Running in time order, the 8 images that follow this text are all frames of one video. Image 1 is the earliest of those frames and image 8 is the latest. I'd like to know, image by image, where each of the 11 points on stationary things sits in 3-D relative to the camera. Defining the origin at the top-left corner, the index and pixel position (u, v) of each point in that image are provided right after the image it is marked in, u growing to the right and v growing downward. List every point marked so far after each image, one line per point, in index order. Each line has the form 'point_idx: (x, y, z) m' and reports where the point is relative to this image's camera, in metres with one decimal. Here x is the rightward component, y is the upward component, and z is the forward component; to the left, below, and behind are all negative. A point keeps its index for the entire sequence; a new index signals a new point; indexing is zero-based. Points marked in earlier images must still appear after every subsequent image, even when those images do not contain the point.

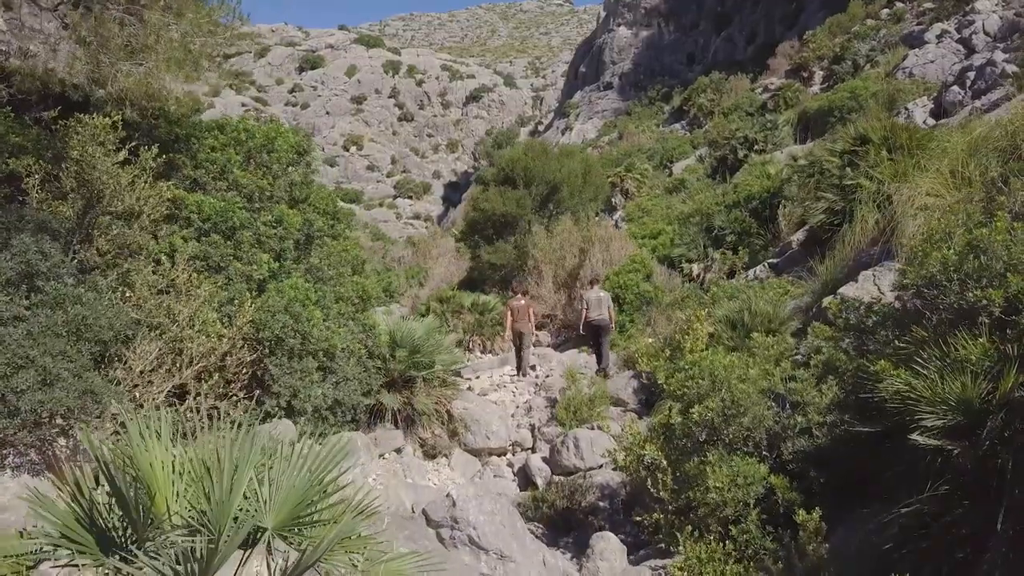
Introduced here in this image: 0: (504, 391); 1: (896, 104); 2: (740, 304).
0: (-0.1, -1.0, +9.2) m
1: (+6.0, +2.9, +15.5) m
2: (+1.8, -0.1, +7.7) m
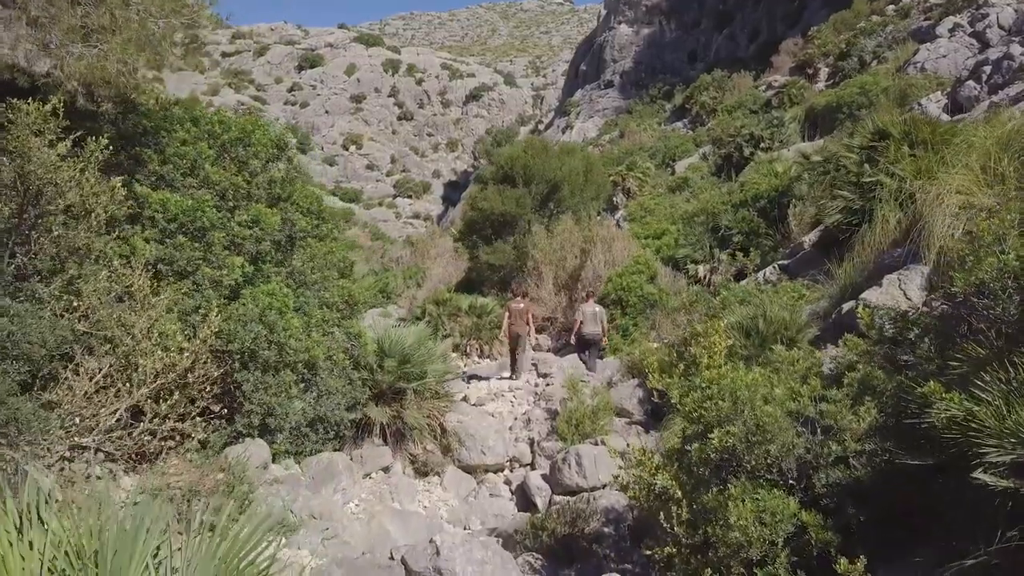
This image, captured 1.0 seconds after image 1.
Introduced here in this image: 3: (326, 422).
0: (-0.1, -1.0, +8.7) m
1: (+6.0, +2.8, +15.0) m
2: (+1.8, -0.2, +7.2) m
3: (-1.2, -0.9, +6.4) m
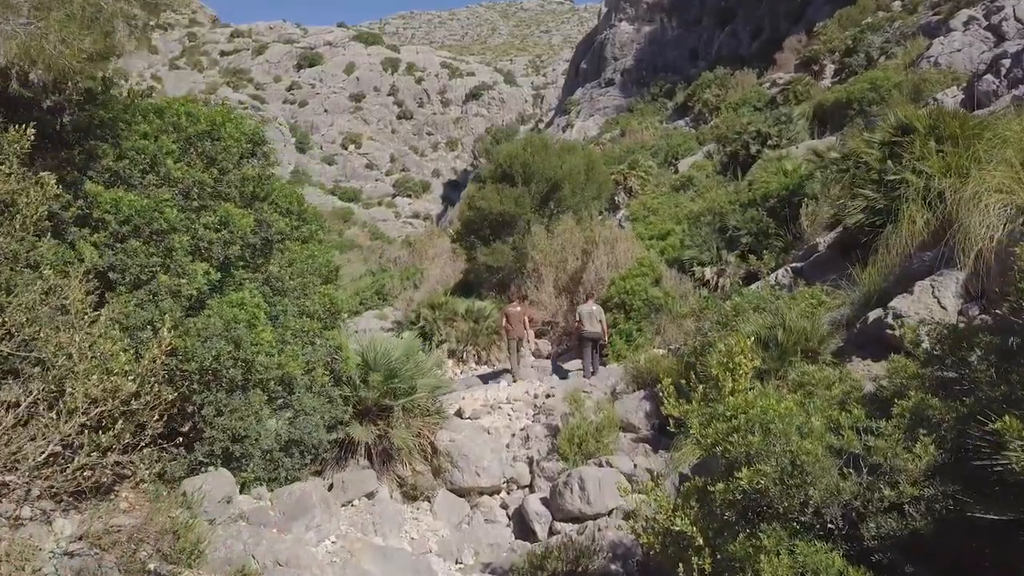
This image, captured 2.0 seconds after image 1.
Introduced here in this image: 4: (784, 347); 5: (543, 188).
0: (-0.1, -1.1, +8.1) m
1: (+6.0, +2.8, +14.4) m
2: (+1.8, -0.2, +6.6) m
3: (-1.2, -1.0, +5.9) m
4: (+1.7, -0.4, +6.3) m
5: (+0.5, +1.7, +16.6) m
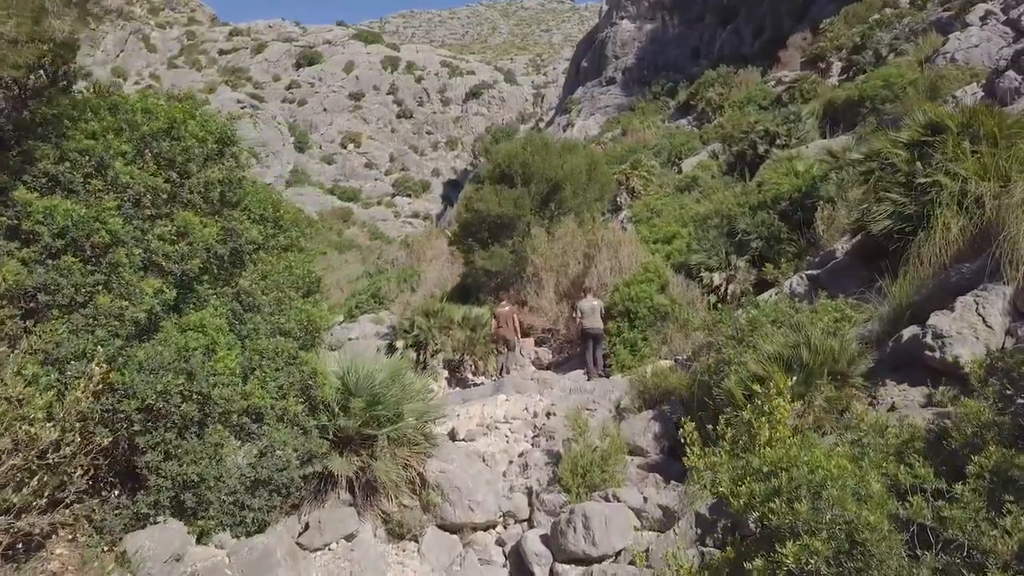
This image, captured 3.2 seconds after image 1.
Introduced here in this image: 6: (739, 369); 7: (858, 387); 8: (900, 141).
0: (-0.1, -1.2, +7.5) m
1: (+6.0, +2.7, +13.8) m
2: (+1.7, -0.3, +6.0) m
3: (-1.2, -1.0, +5.2) m
4: (+1.7, -0.5, +5.7) m
5: (+0.5, +1.6, +16.0) m
6: (+1.4, -0.5, +5.9) m
7: (+2.0, -0.6, +5.7) m
8: (+3.1, +1.2, +7.8) m
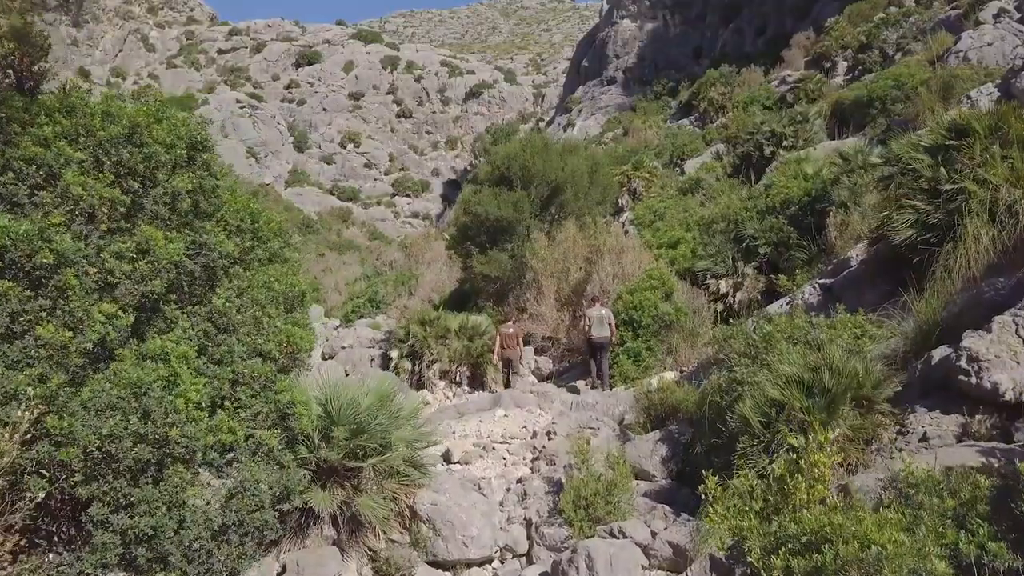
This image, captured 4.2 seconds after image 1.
0: (-0.1, -1.3, +7.1) m
1: (+6.0, +2.6, +13.3) m
2: (+1.7, -0.4, +5.6) m
3: (-1.3, -1.1, +4.8) m
4: (+1.7, -0.6, +5.2) m
5: (+0.5, +1.5, +15.6) m
6: (+1.3, -0.6, +5.4) m
7: (+2.0, -0.7, +5.3) m
8: (+3.1, +1.1, +7.3) m
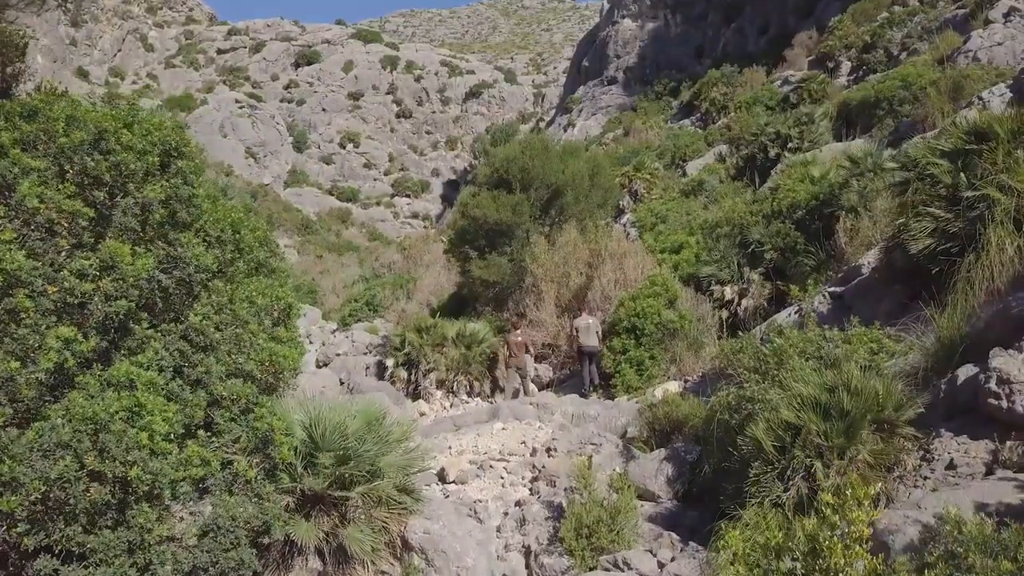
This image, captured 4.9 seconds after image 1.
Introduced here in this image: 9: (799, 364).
0: (-0.2, -1.3, +6.7) m
1: (+5.9, +2.5, +13.0) m
2: (+1.7, -0.5, +5.2) m
3: (-1.3, -1.2, +4.5) m
4: (+1.7, -0.6, +4.9) m
5: (+0.5, +1.4, +15.2) m
6: (+1.3, -0.7, +5.1) m
7: (+2.0, -0.8, +4.9) m
8: (+3.0, +1.0, +7.0) m
9: (+1.7, -0.5, +5.9) m
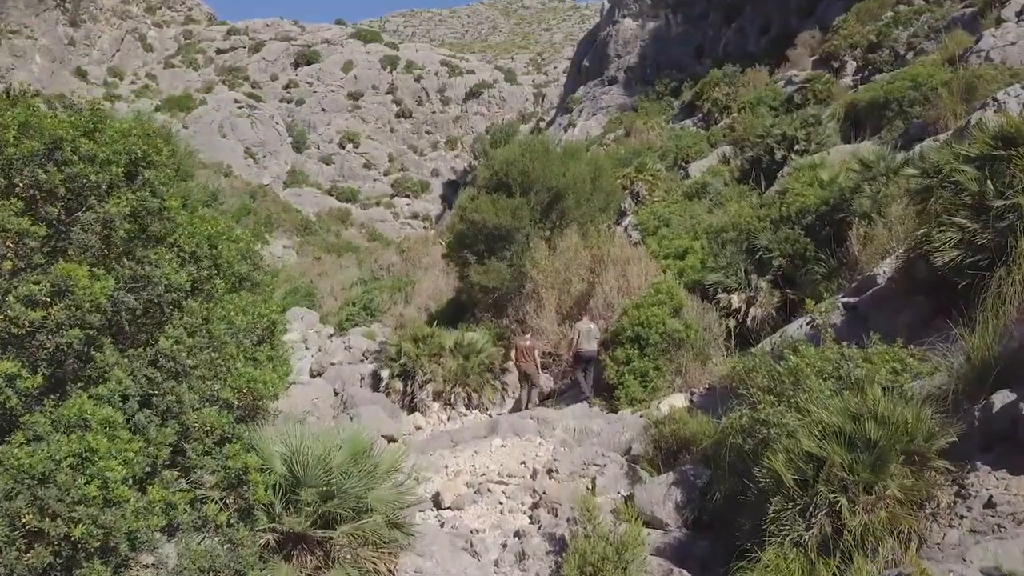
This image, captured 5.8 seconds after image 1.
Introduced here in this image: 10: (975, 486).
0: (-0.2, -1.4, +6.3) m
1: (+5.9, +2.4, +12.6) m
2: (+1.7, -0.6, +4.9) m
3: (-1.3, -1.3, +4.1) m
4: (+1.7, -0.7, +4.5) m
5: (+0.5, +1.3, +14.8) m
6: (+1.3, -0.8, +4.7) m
7: (+2.0, -0.9, +4.6) m
8: (+3.0, +0.9, +6.6) m
9: (+1.7, -0.5, +5.5) m
10: (+2.1, -0.9, +4.5) m
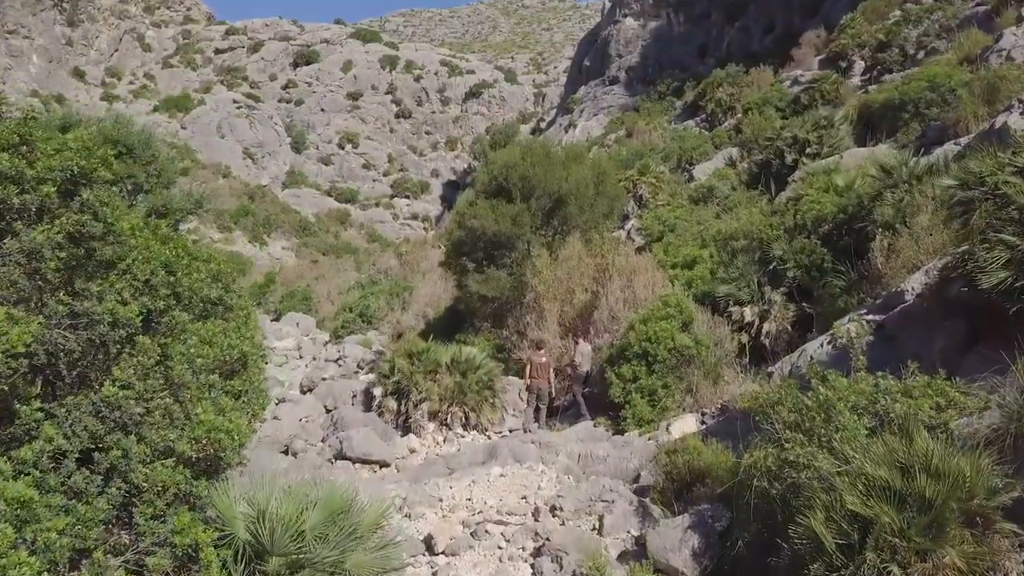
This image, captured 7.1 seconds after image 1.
0: (-0.2, -1.6, +5.7) m
1: (+5.9, +2.3, +12.0) m
2: (+1.7, -0.7, +4.3) m
3: (-1.3, -1.5, +3.5) m
4: (+1.7, -0.9, +3.9) m
5: (+0.5, +1.2, +14.2) m
6: (+1.3, -0.9, +4.1) m
7: (+2.0, -1.0, +4.0) m
8: (+3.0, +0.8, +6.0) m
9: (+1.7, -0.7, +4.9) m
10: (+2.1, -1.0, +3.8) m
